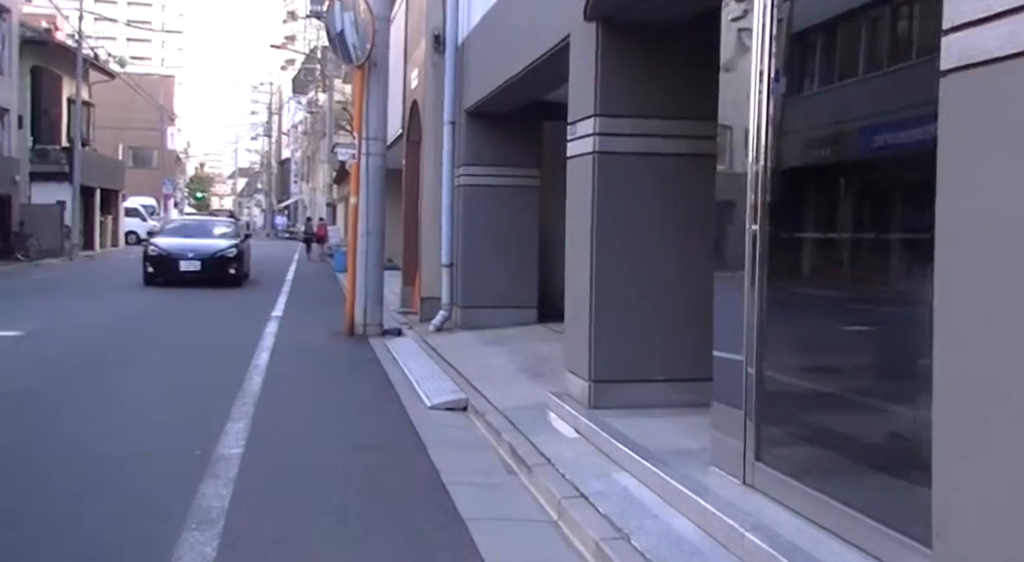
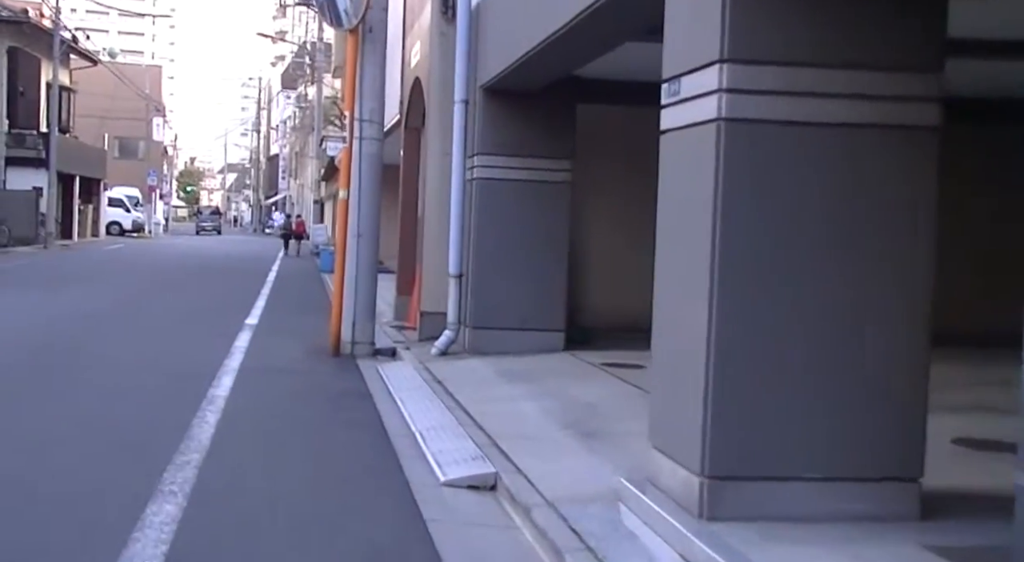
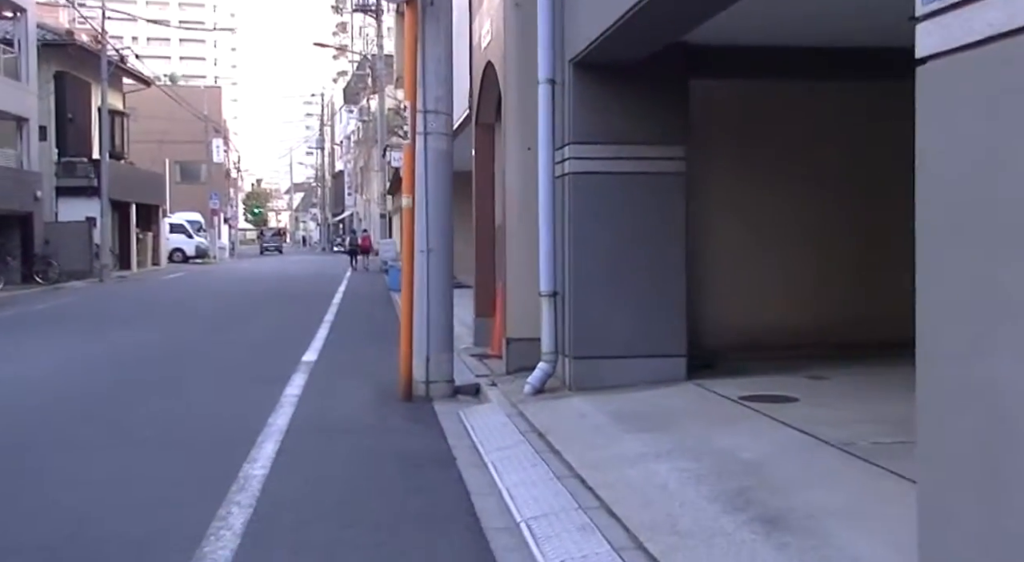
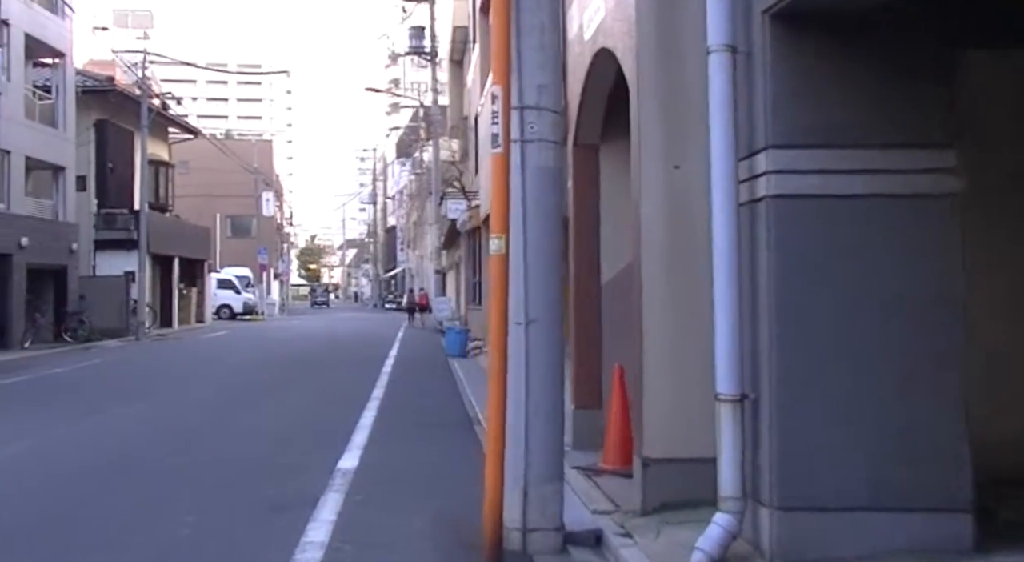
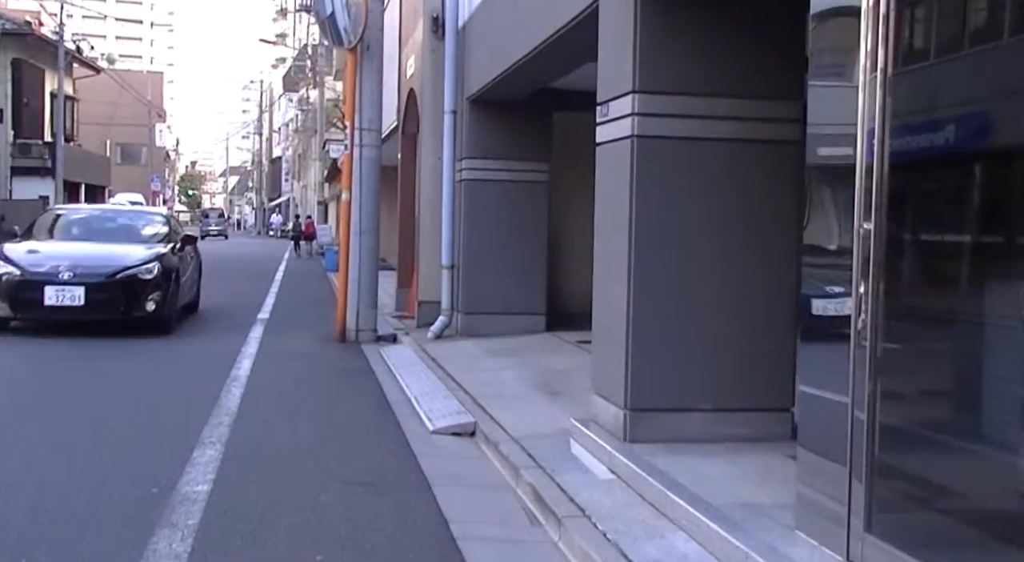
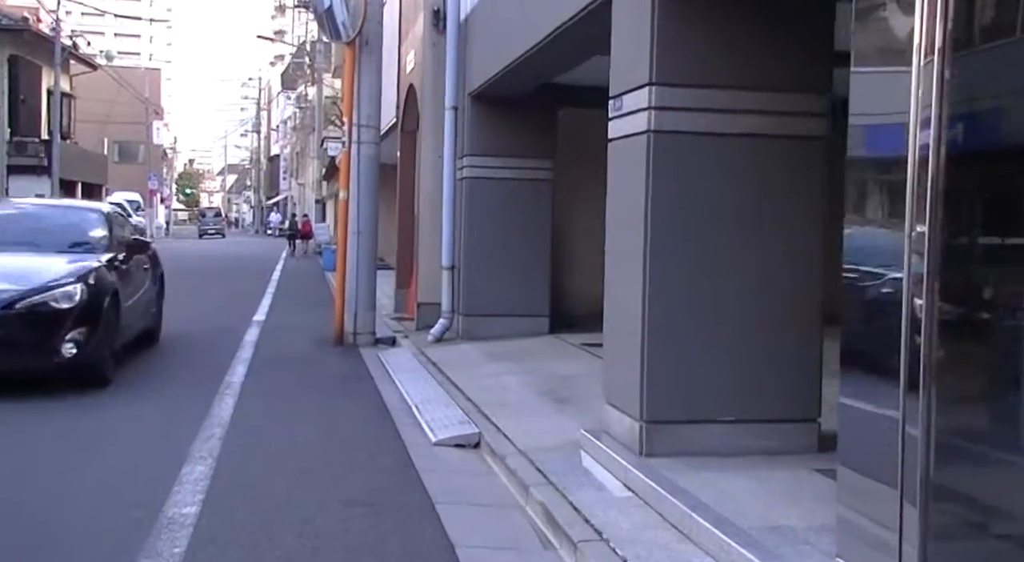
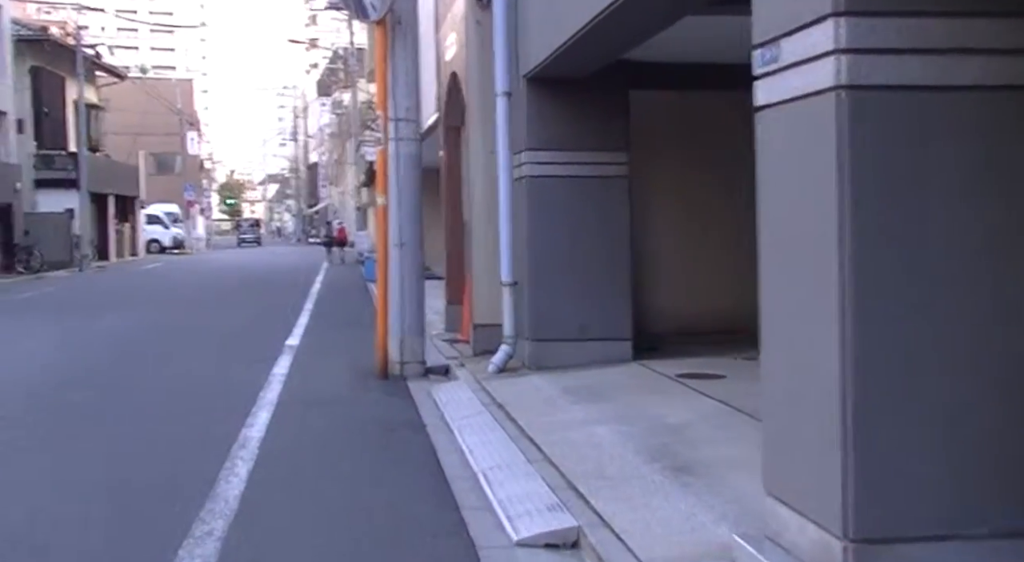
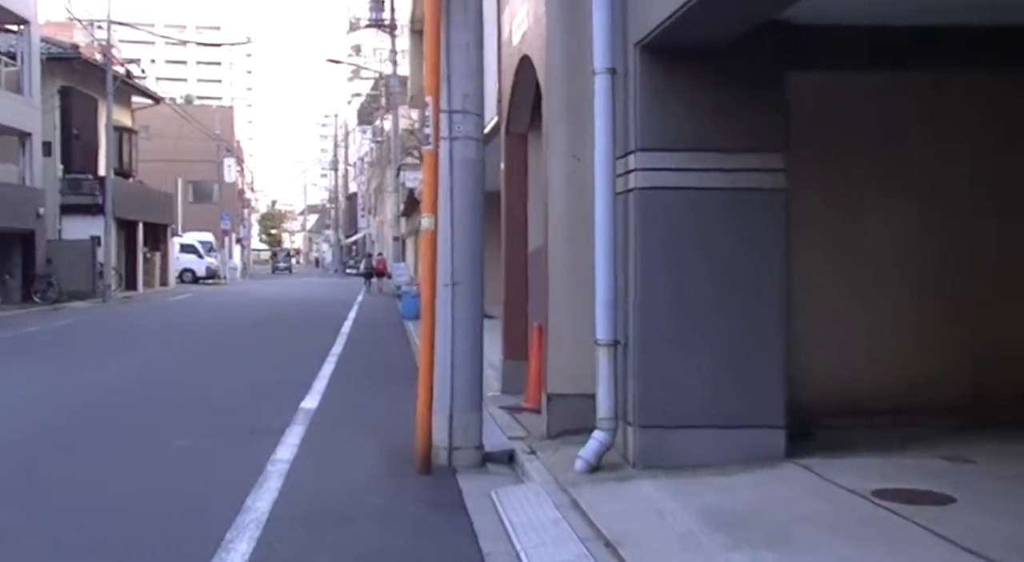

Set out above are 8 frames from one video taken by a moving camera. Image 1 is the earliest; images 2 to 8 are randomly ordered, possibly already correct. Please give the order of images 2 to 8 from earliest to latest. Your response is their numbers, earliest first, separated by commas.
5, 6, 2, 7, 3, 8, 4
